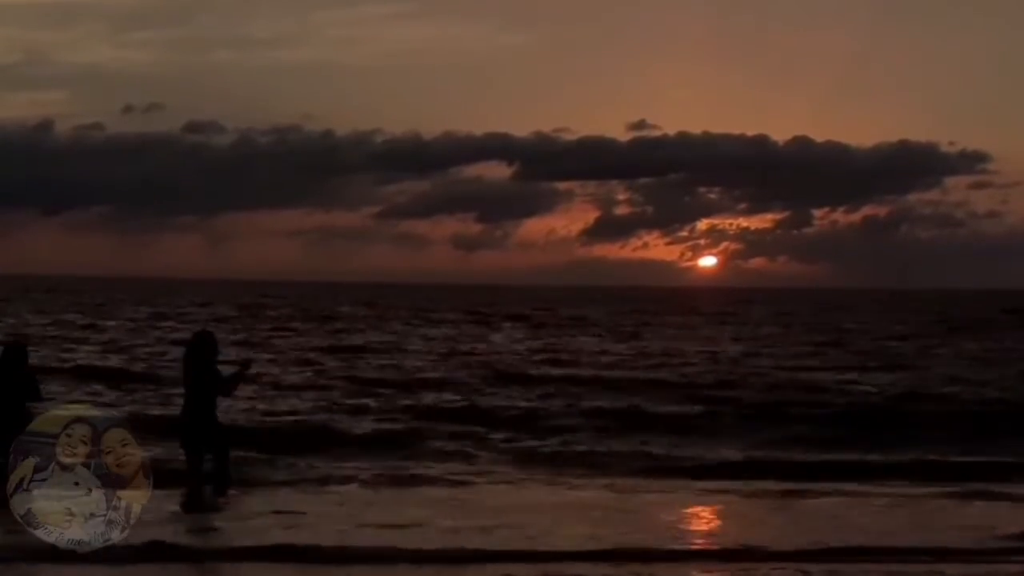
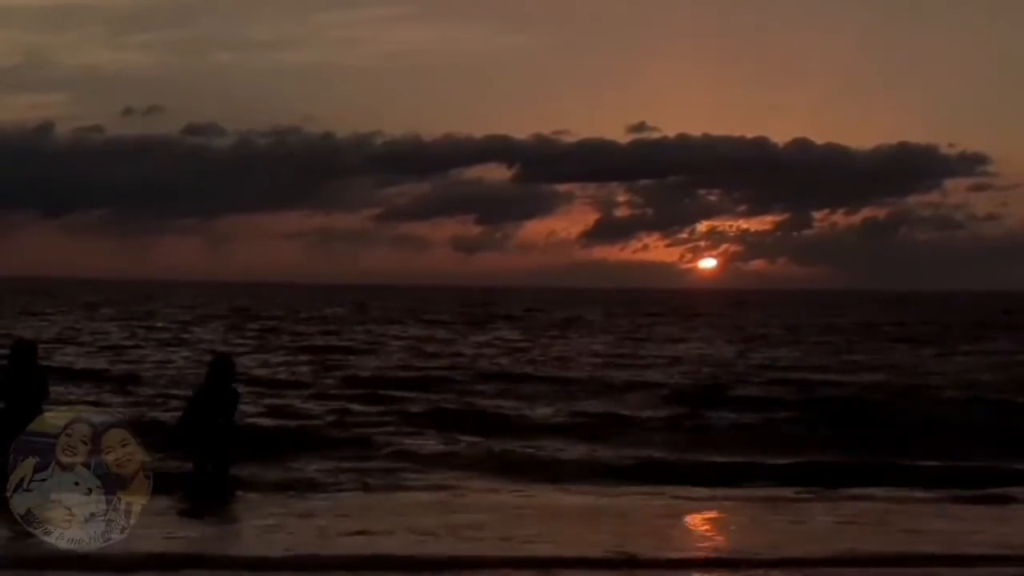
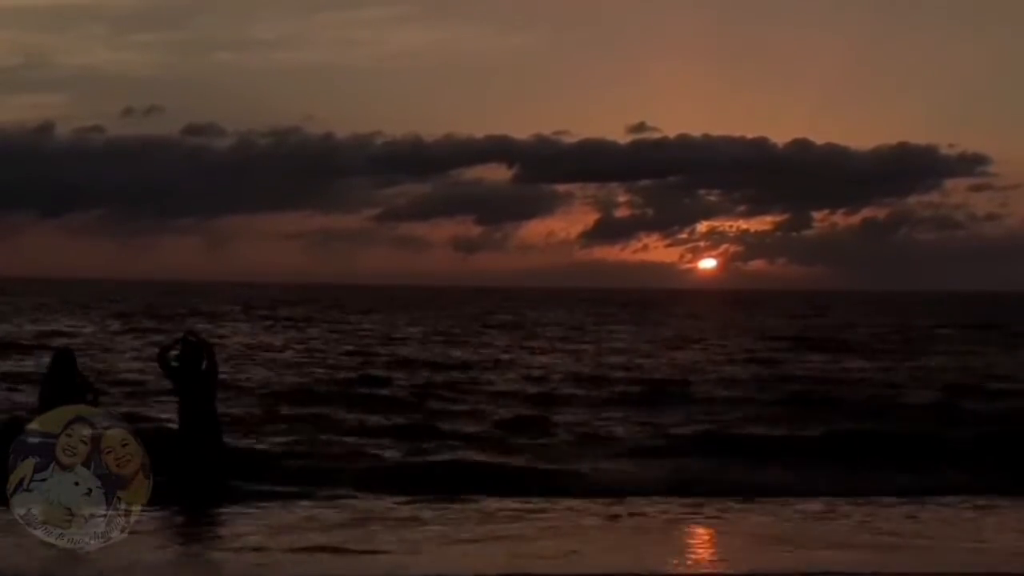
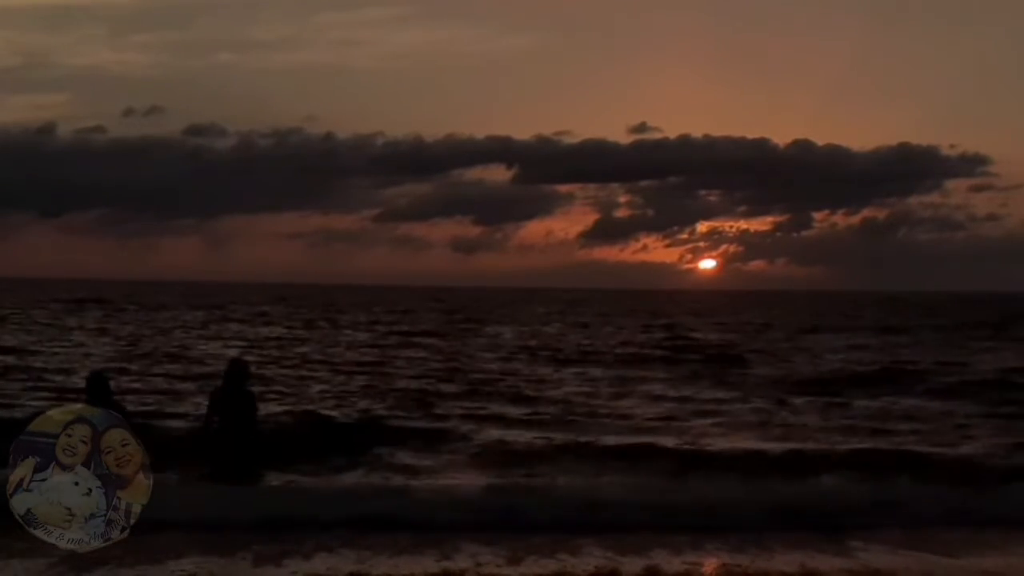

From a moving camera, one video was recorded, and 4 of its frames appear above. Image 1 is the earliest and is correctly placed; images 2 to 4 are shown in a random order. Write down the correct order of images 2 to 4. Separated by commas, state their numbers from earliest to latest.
2, 3, 4
